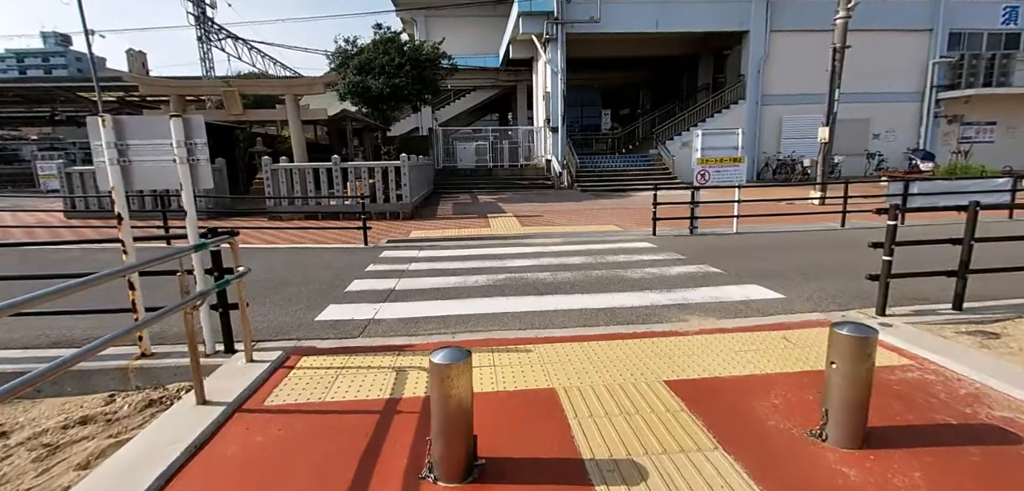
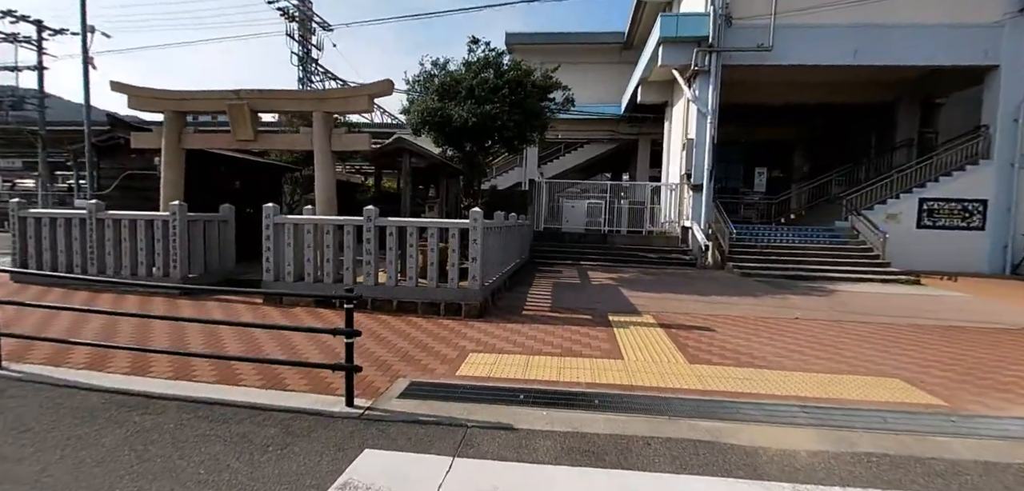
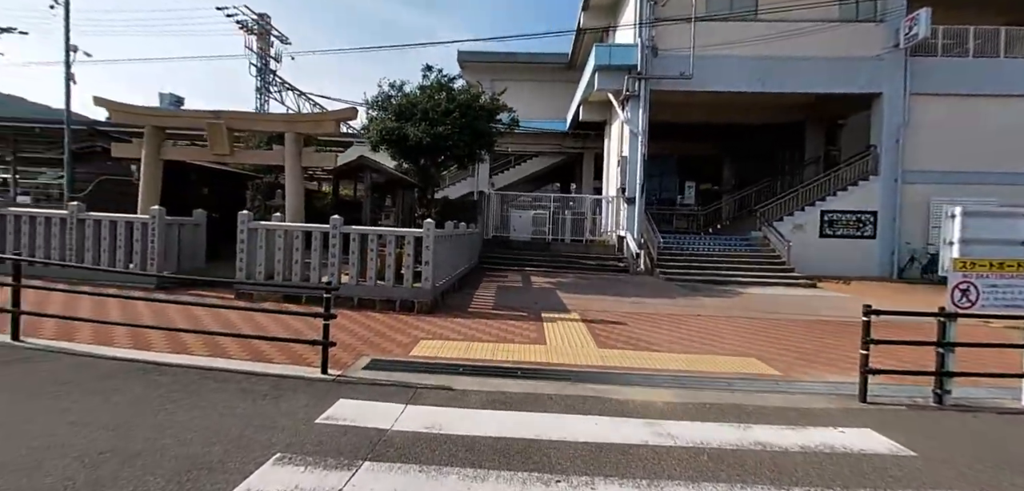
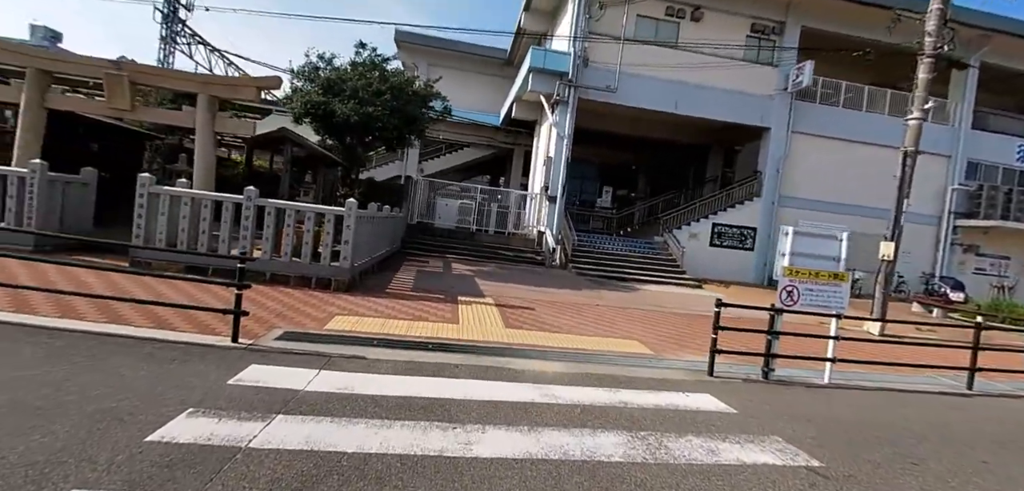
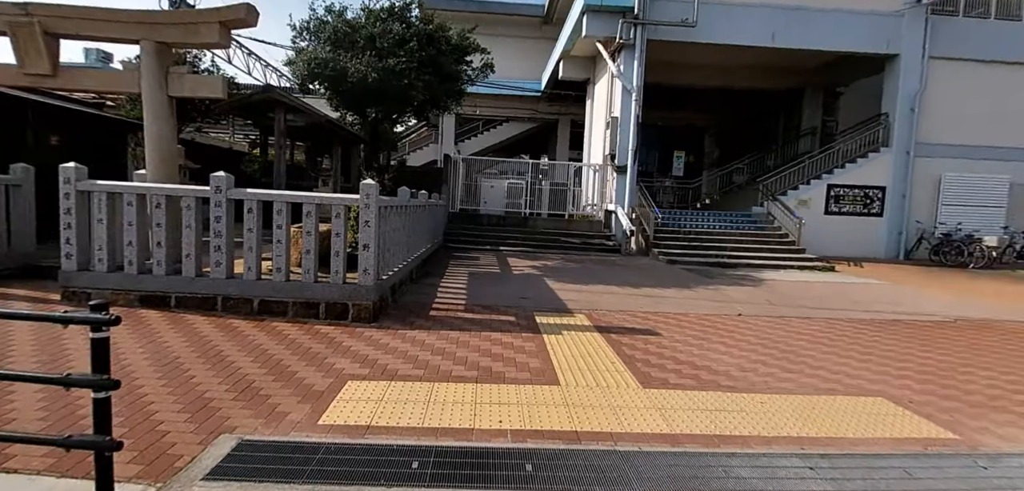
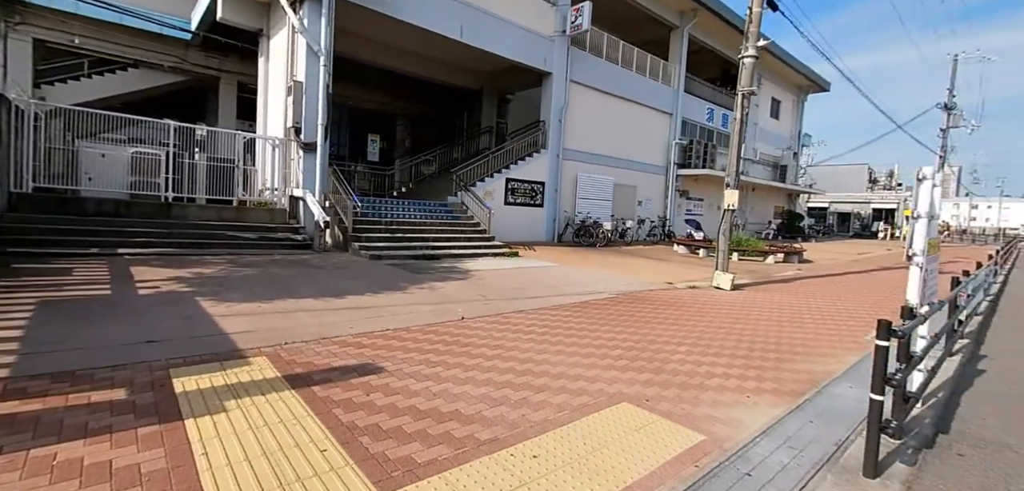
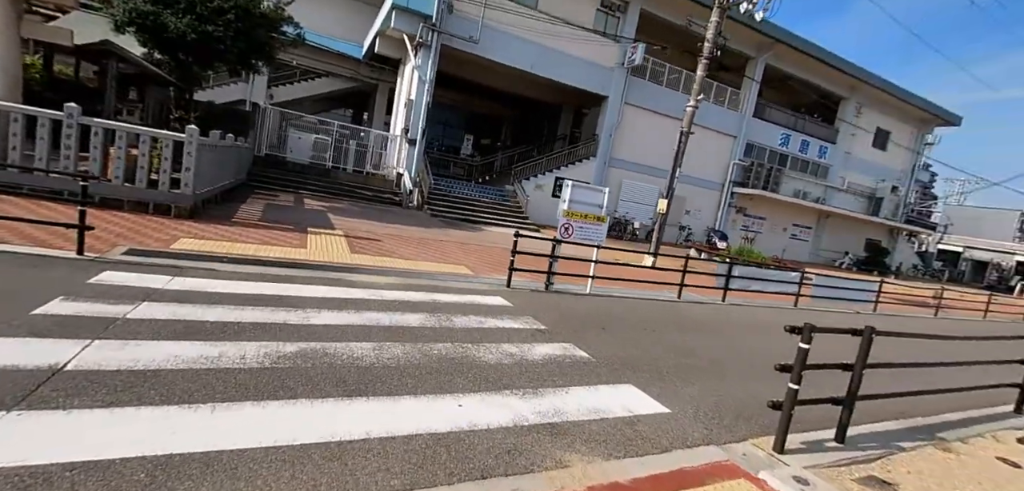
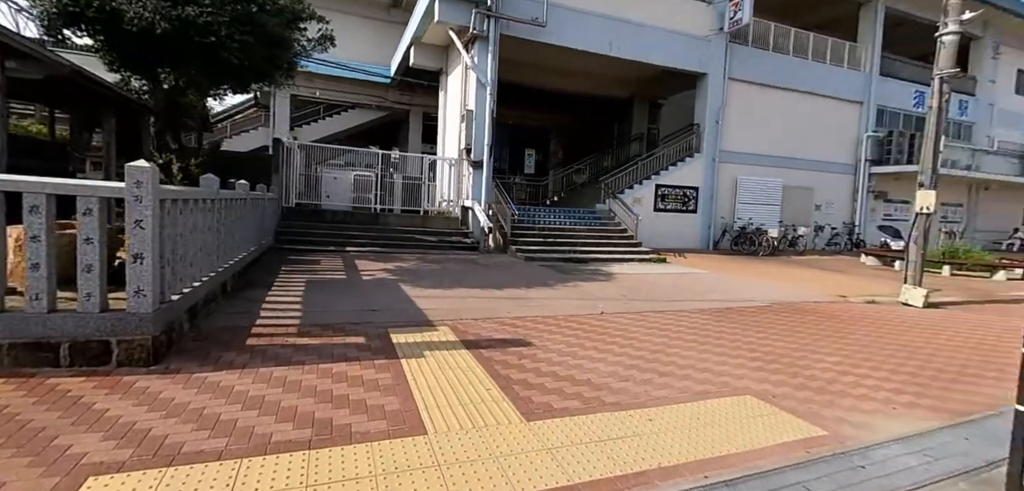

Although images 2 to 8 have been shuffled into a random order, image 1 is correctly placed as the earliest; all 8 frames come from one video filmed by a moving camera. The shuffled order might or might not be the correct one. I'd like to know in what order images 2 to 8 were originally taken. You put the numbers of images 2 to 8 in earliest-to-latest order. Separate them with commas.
7, 4, 3, 2, 5, 8, 6
